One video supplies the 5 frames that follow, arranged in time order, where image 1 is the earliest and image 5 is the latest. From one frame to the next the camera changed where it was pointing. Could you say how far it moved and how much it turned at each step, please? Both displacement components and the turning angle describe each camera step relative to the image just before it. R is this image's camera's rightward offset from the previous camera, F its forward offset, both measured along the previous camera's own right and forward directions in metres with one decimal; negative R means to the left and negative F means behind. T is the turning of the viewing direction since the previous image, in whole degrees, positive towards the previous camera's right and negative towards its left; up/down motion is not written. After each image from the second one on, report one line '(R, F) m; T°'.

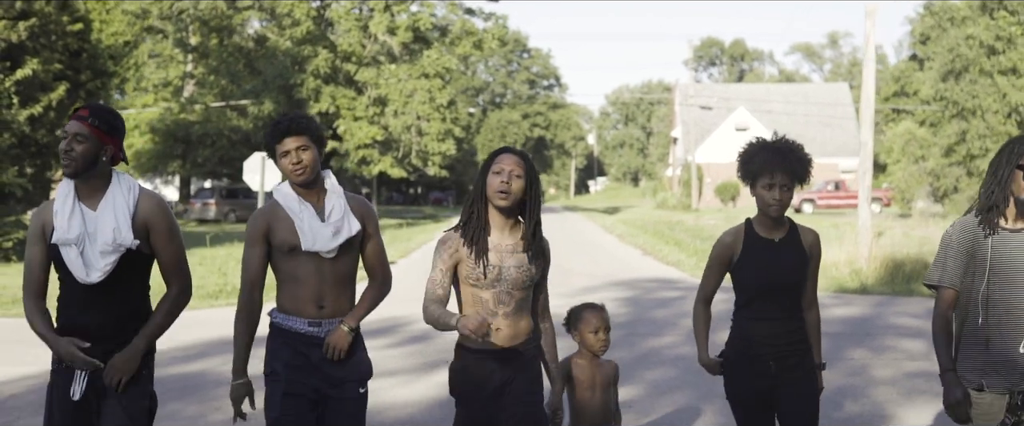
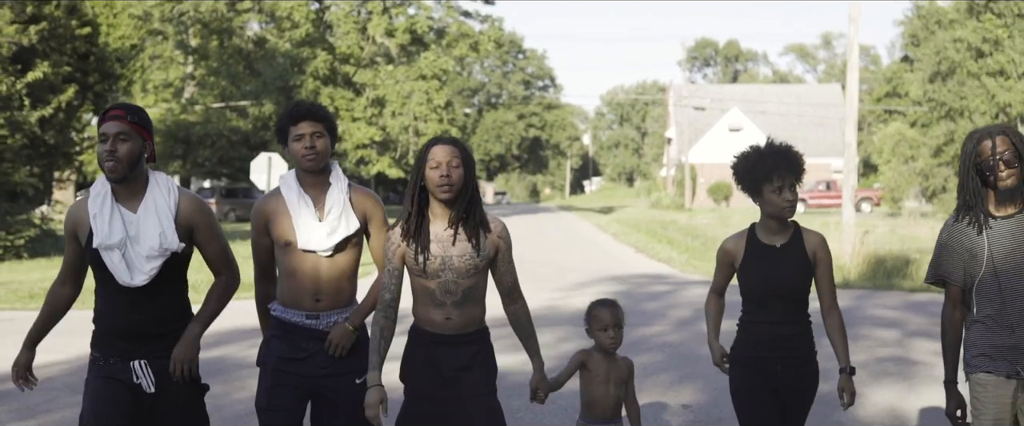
(0.0, -0.7) m; 0°
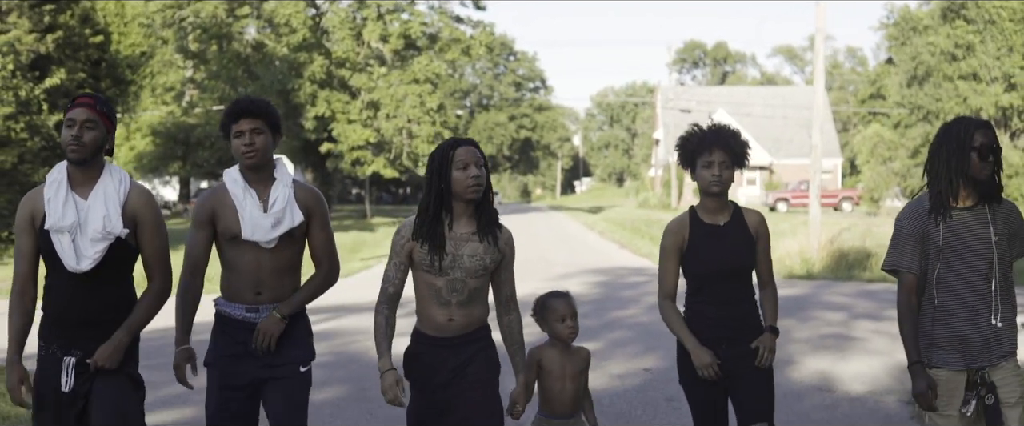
(0.0, -1.4) m; 0°
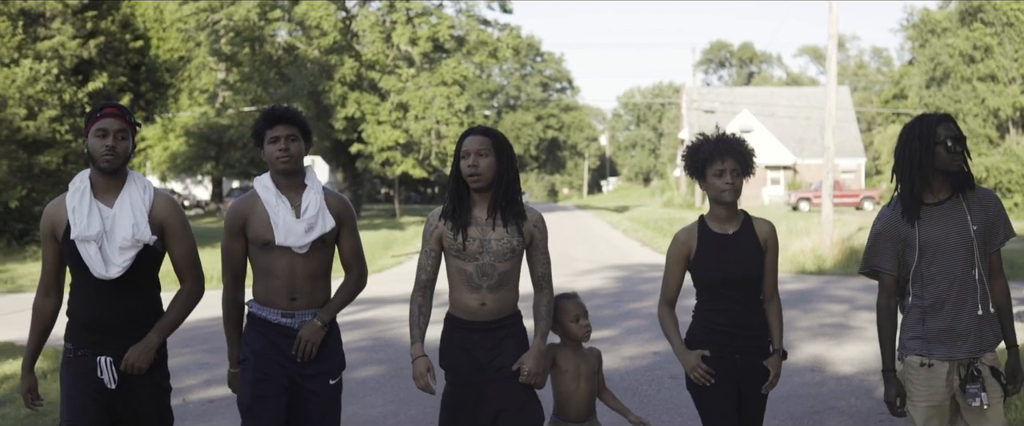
(+0.1, -0.8) m; -1°
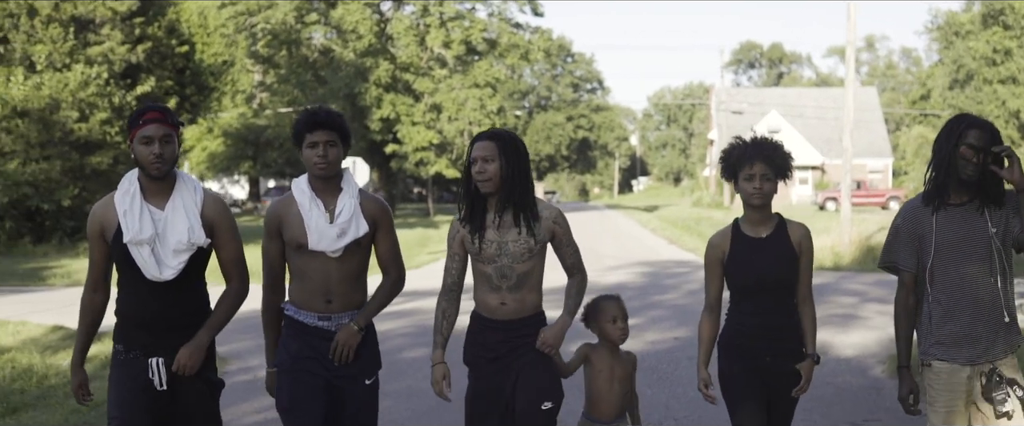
(0.0, -0.9) m; -2°
